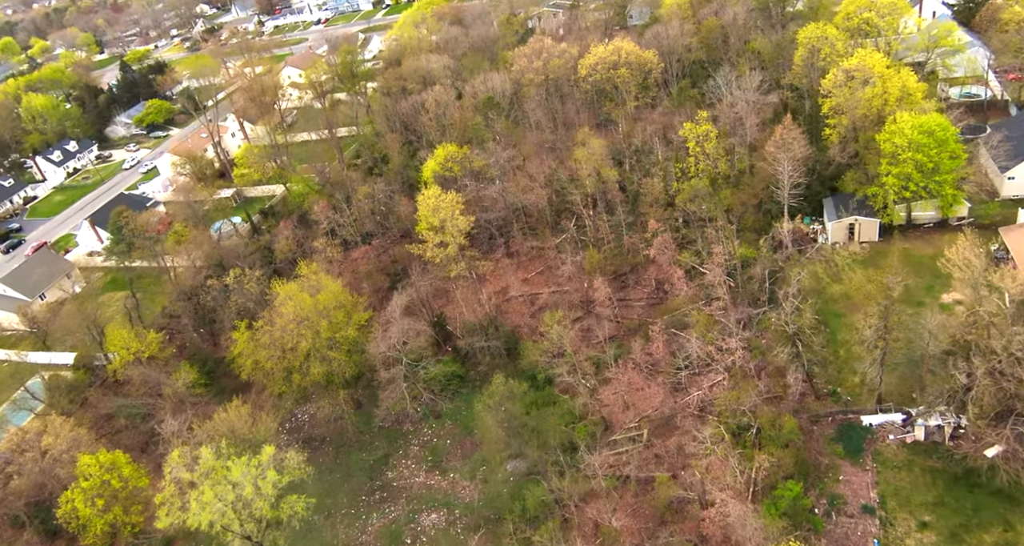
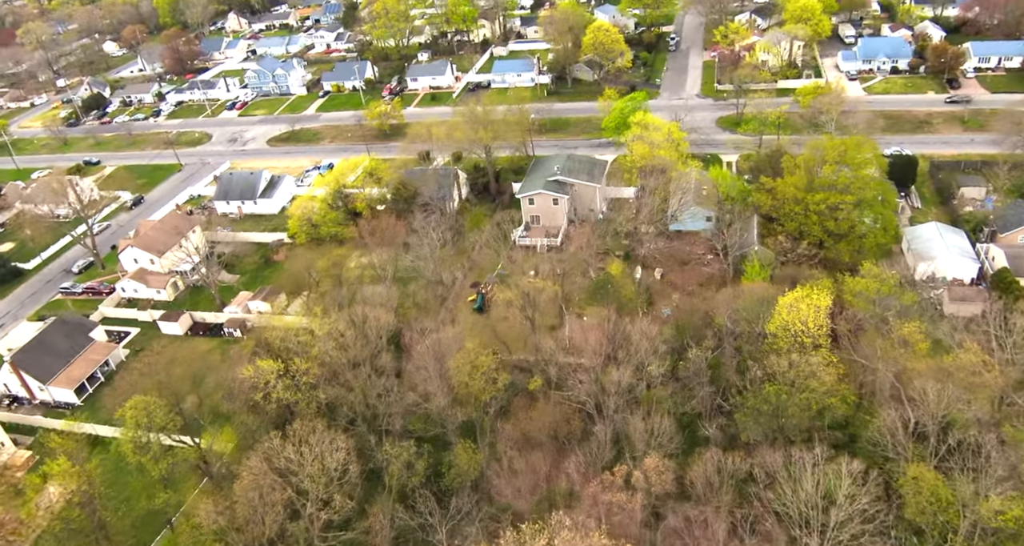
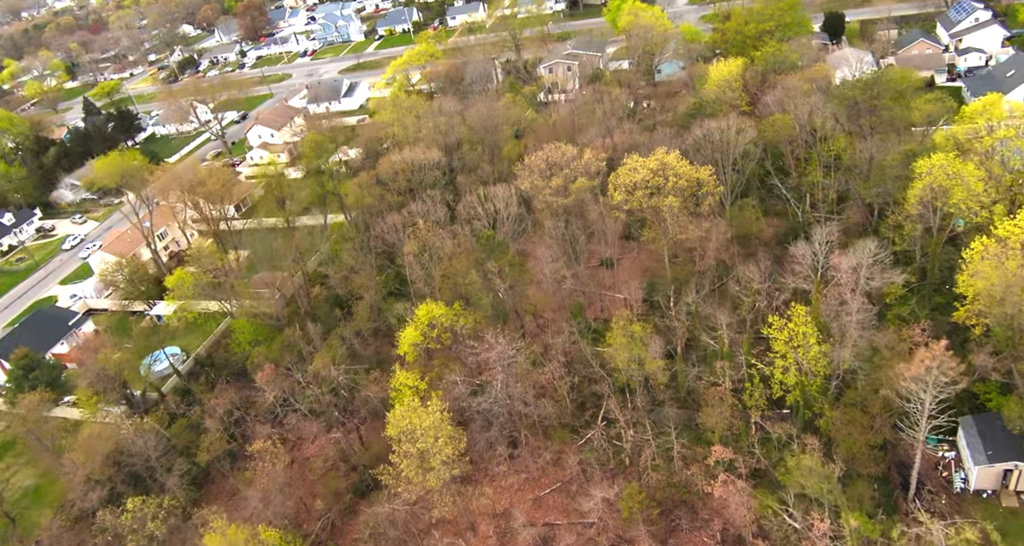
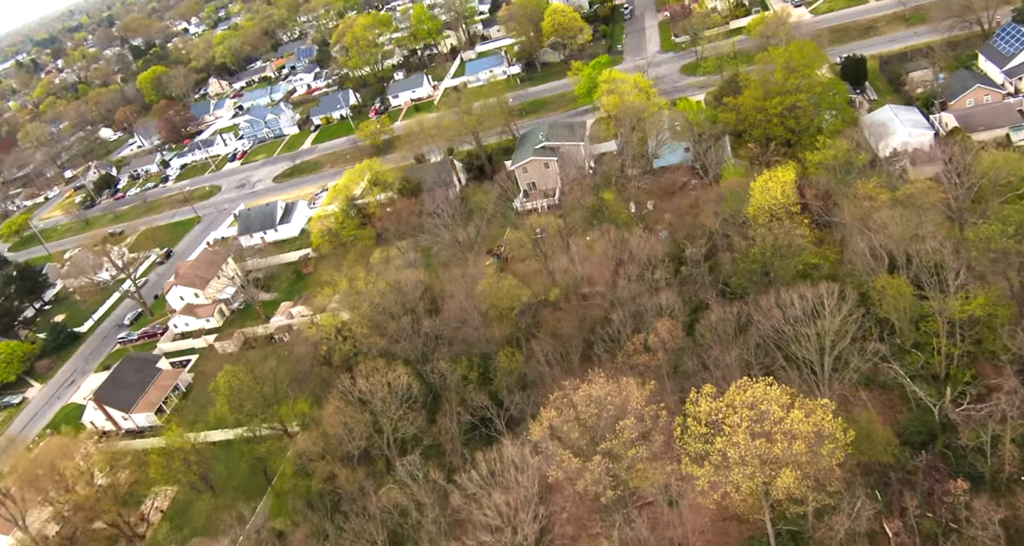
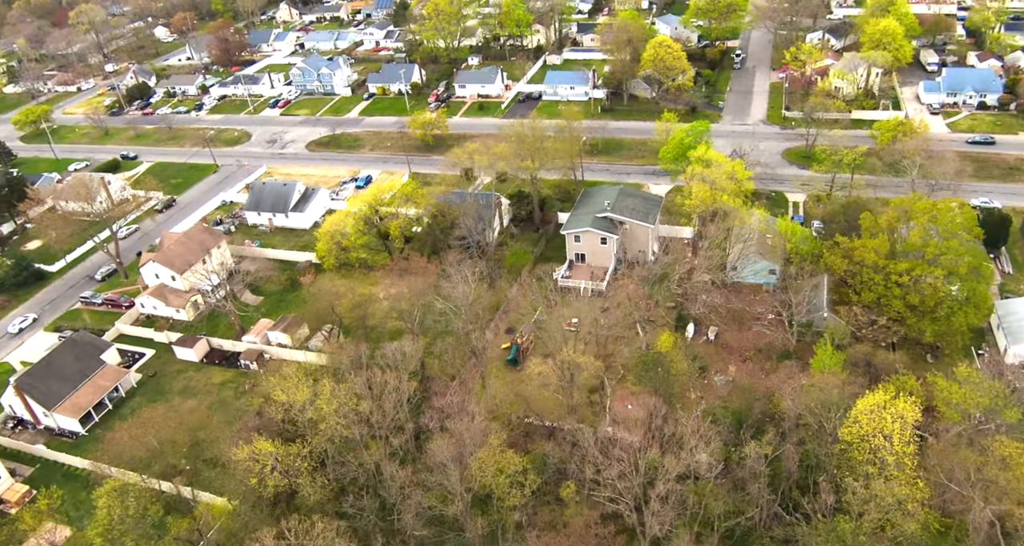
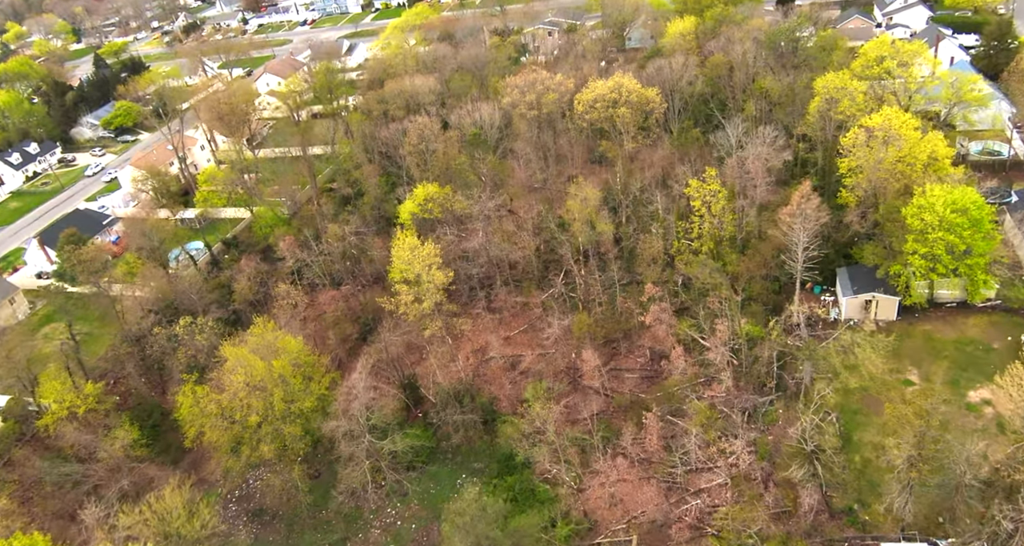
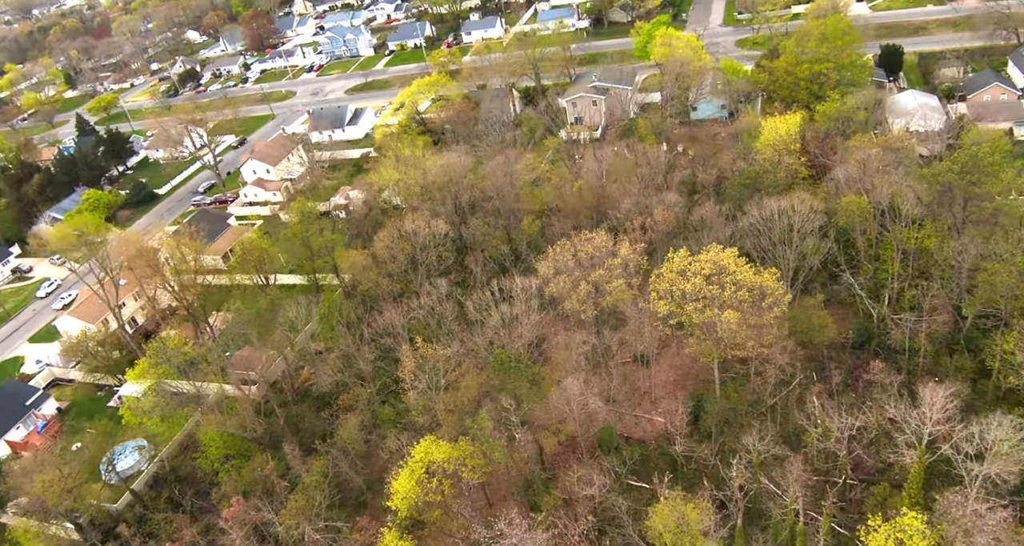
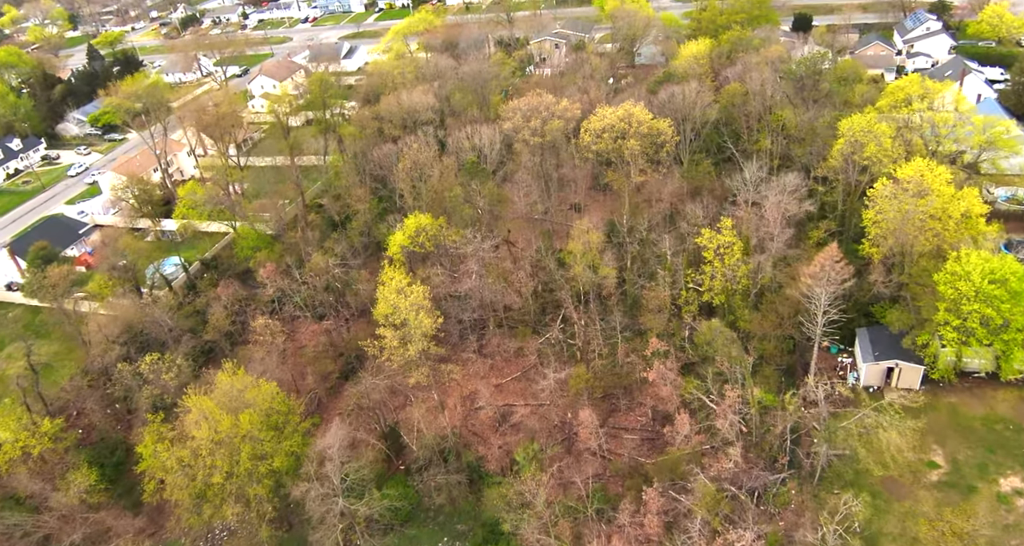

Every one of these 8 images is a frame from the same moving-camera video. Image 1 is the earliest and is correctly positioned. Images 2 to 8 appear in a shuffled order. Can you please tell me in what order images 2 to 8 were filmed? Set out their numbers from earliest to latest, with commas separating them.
6, 8, 3, 7, 4, 2, 5
